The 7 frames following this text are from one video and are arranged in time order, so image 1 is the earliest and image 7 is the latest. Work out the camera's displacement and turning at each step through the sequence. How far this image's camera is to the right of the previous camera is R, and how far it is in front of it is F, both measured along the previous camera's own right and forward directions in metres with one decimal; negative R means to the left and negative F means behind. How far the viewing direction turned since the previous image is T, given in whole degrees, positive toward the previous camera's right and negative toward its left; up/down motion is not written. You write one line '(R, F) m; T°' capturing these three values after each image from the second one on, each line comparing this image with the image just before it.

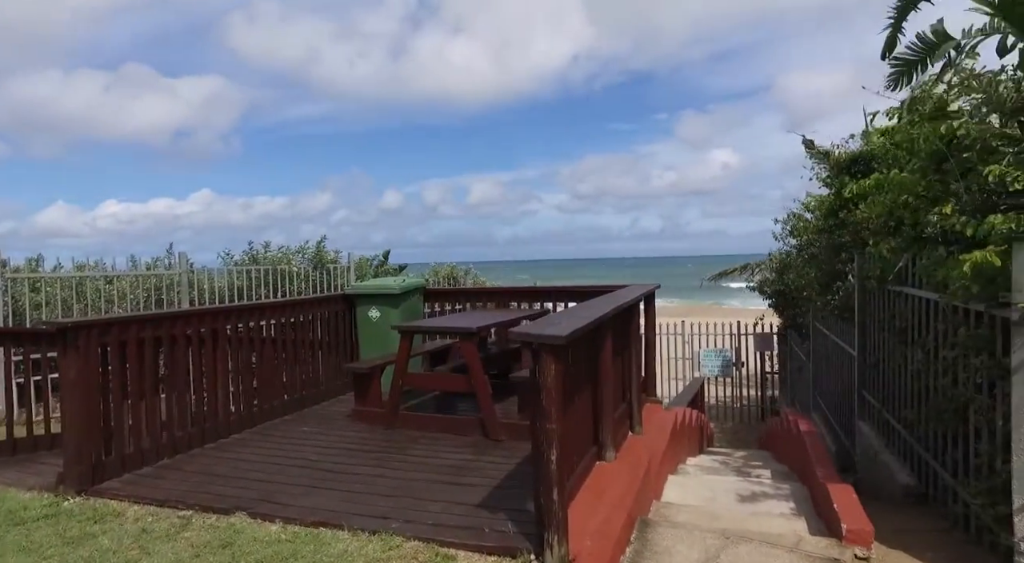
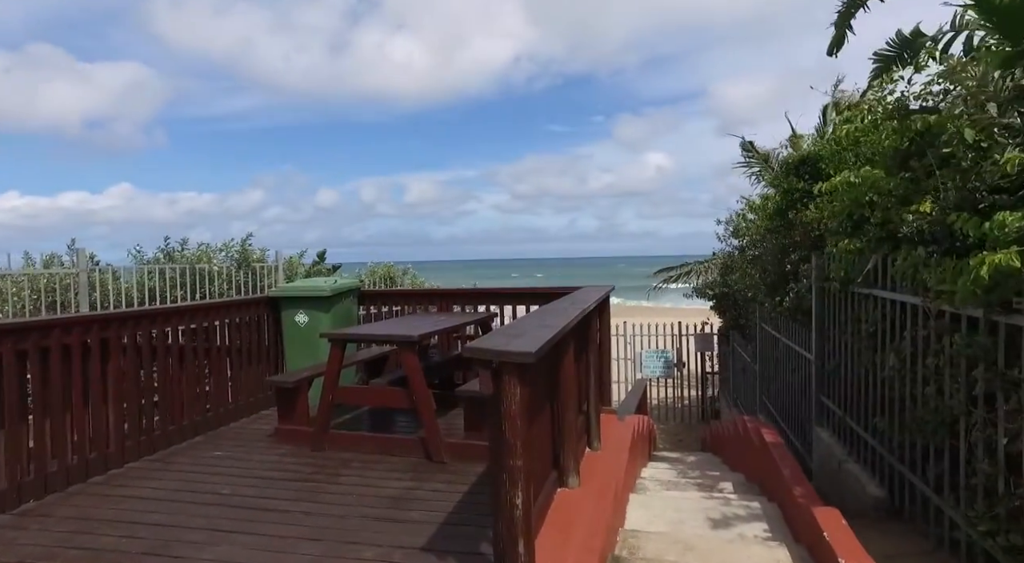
(0.0, +0.4) m; +6°
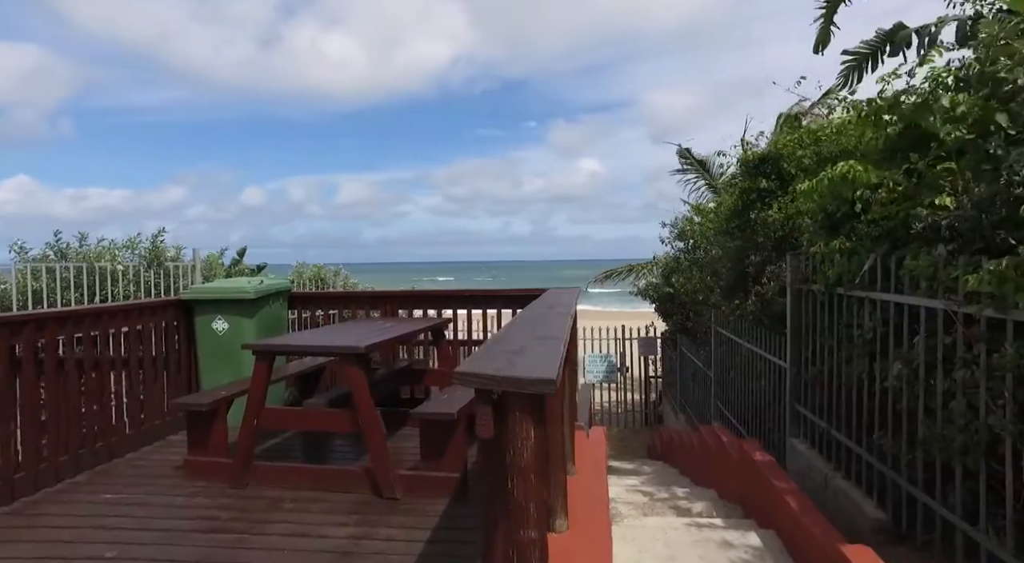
(-0.2, +0.6) m; +6°
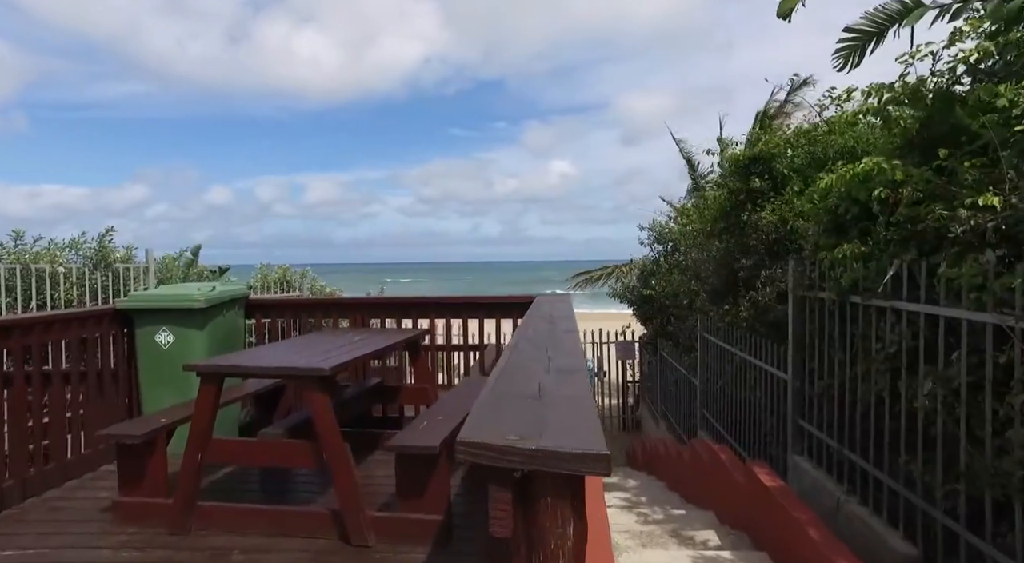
(-0.1, +0.4) m; +3°
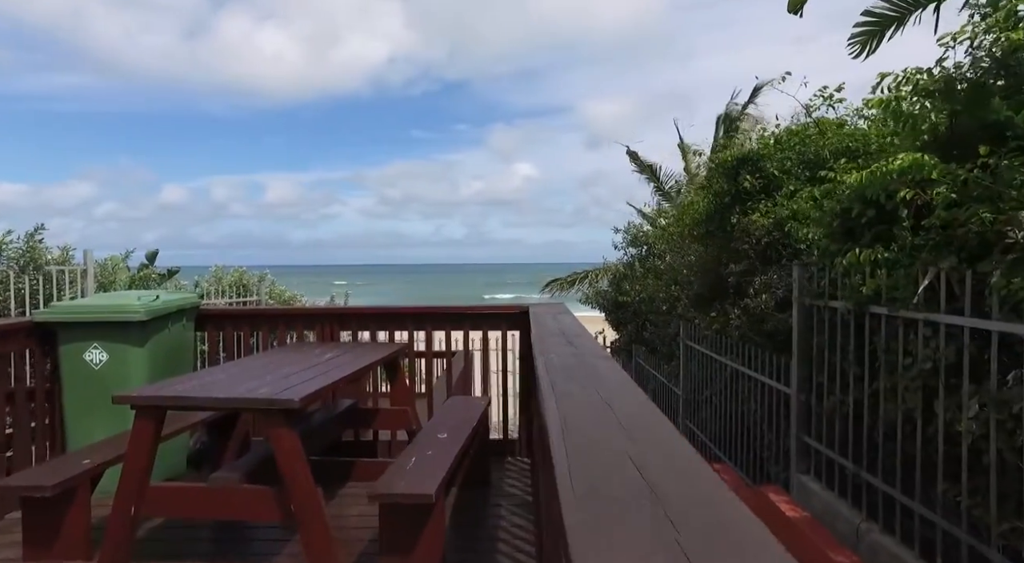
(-0.2, +0.4) m; +3°
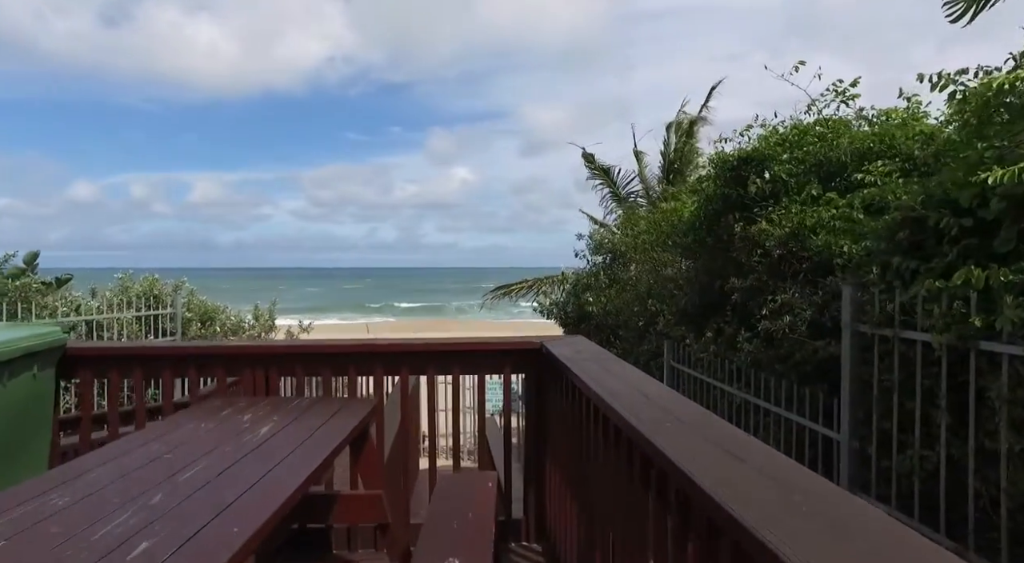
(-0.3, +1.0) m; +6°
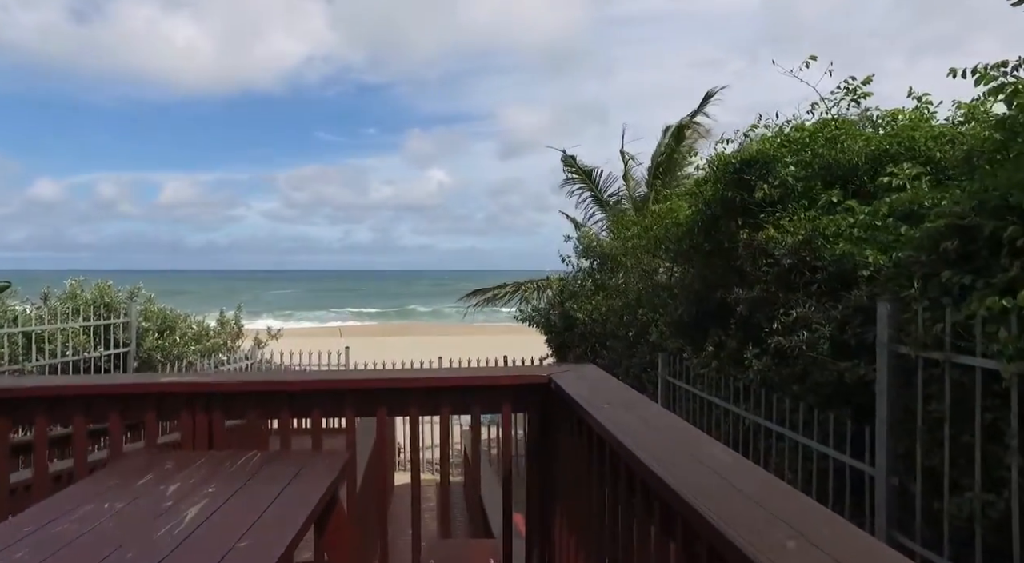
(-0.1, +0.5) m; +2°
